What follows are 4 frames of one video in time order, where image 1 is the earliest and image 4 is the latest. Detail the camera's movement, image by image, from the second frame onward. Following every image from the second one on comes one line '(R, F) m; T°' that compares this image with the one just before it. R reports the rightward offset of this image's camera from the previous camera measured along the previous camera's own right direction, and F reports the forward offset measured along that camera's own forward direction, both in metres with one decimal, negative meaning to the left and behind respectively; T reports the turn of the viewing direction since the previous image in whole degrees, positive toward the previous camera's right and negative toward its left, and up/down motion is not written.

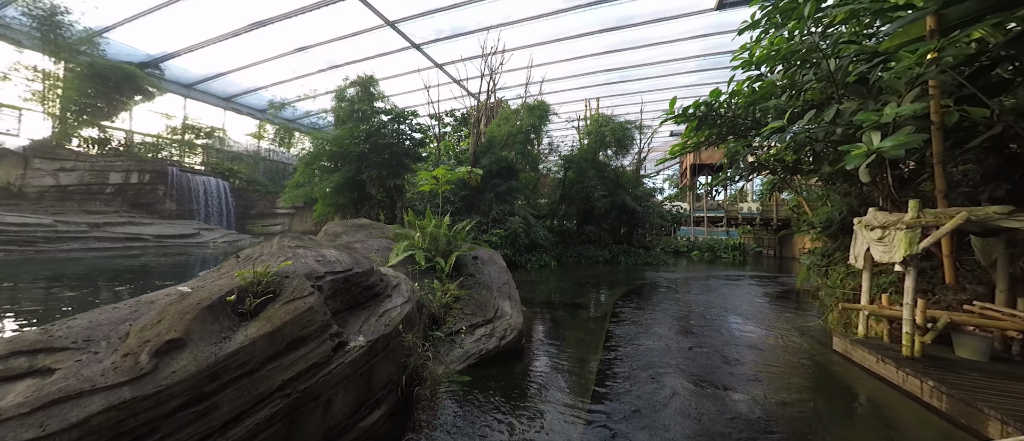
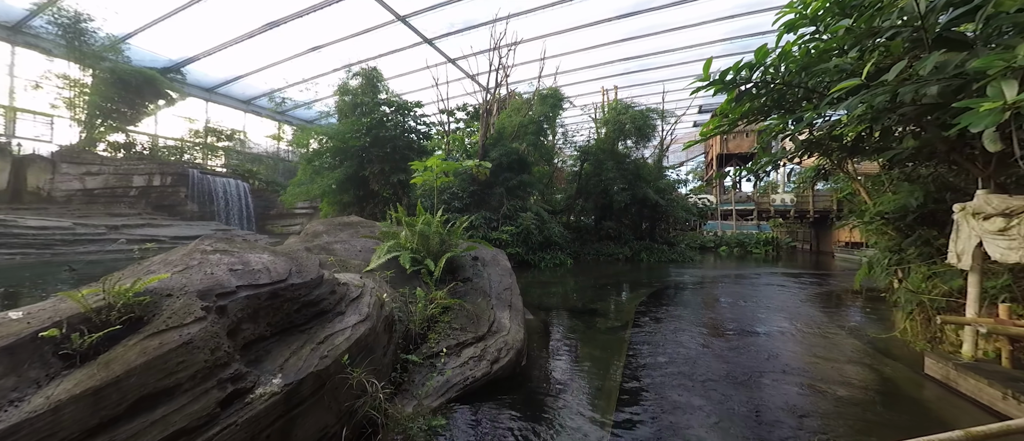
(+0.2, +0.6) m; -3°
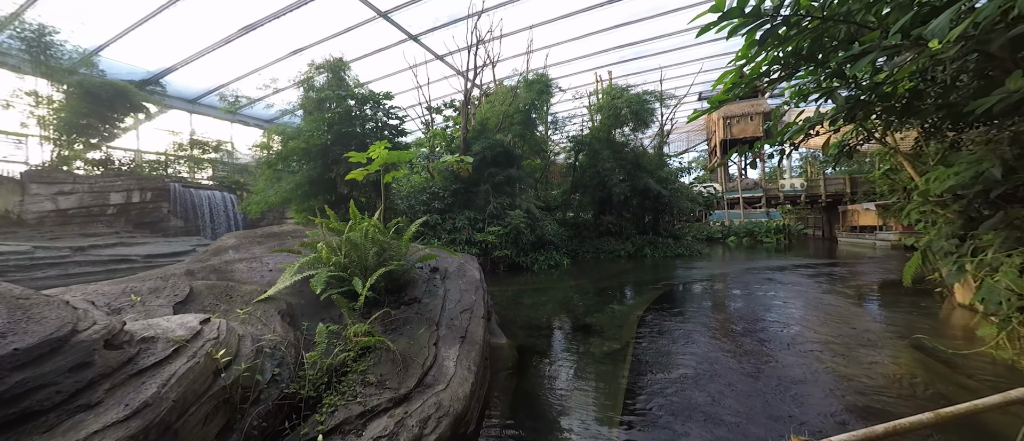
(+0.4, +0.8) m; 0°
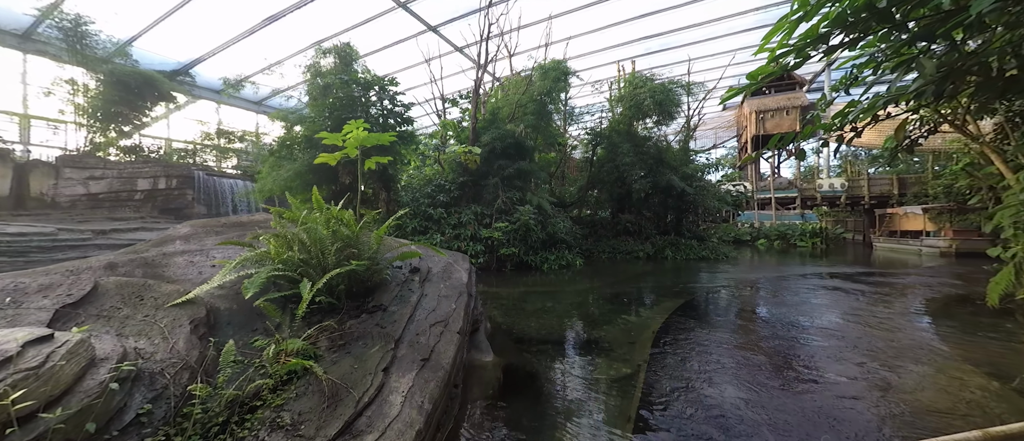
(+0.2, +0.5) m; -3°
